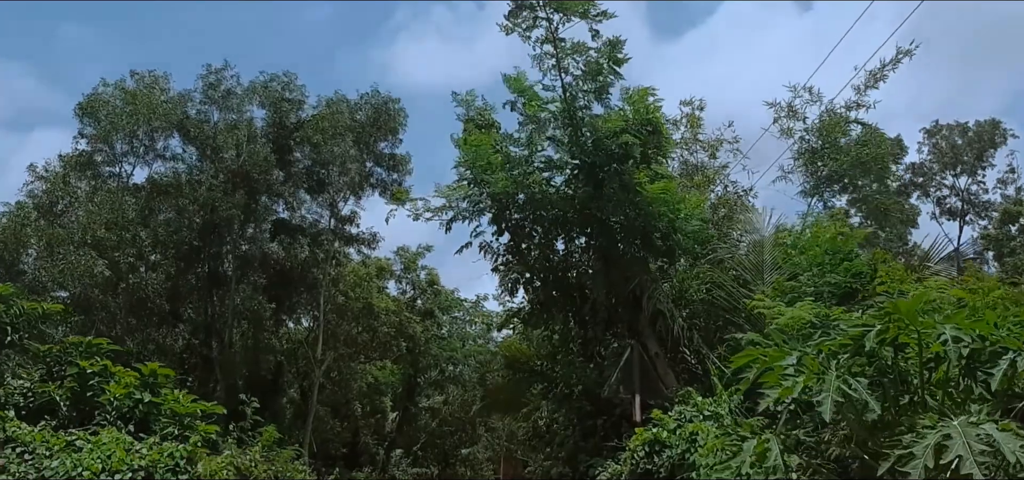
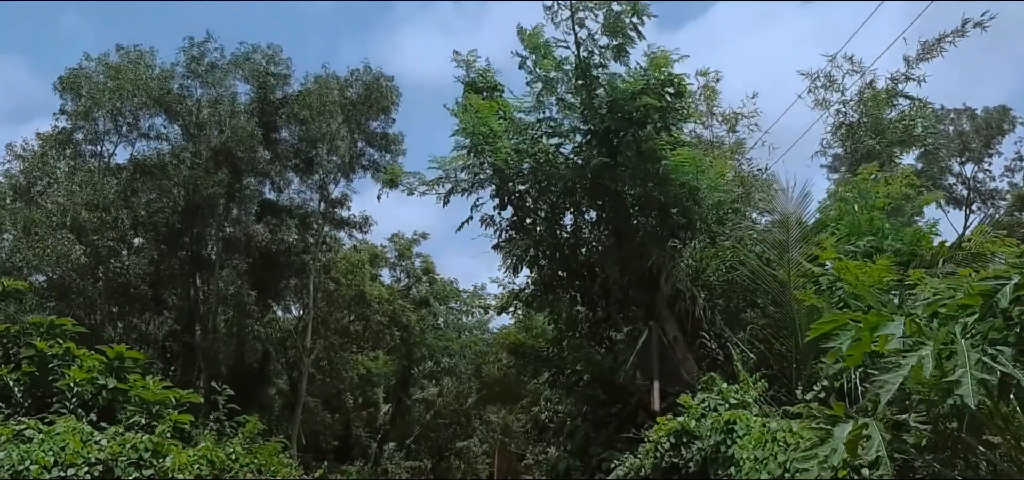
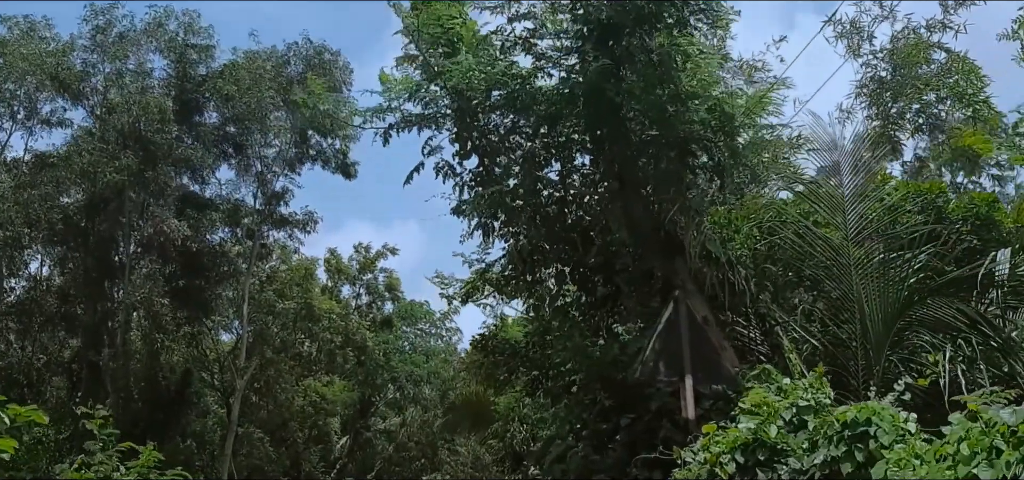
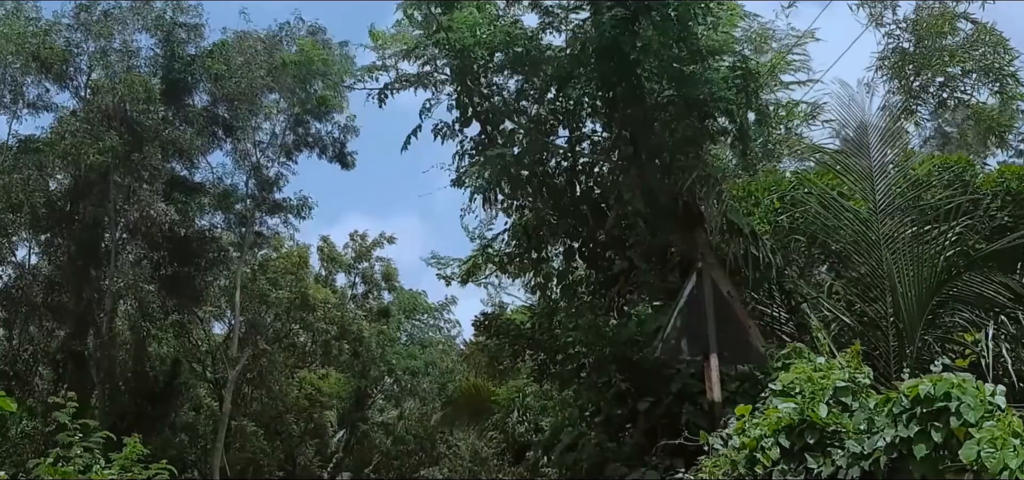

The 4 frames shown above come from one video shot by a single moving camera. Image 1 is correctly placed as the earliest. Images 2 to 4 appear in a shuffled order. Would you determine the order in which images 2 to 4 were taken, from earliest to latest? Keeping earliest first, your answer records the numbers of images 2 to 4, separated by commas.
2, 3, 4
